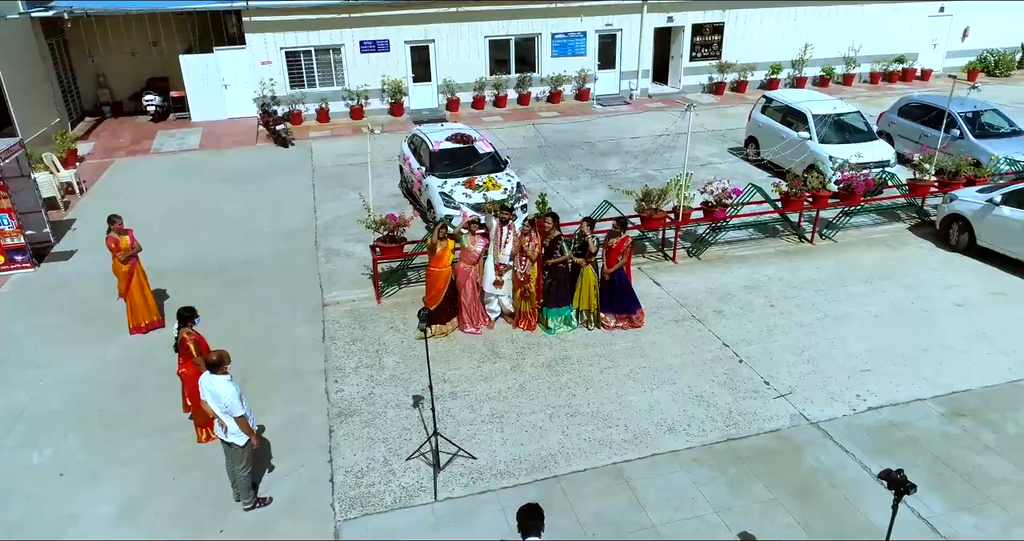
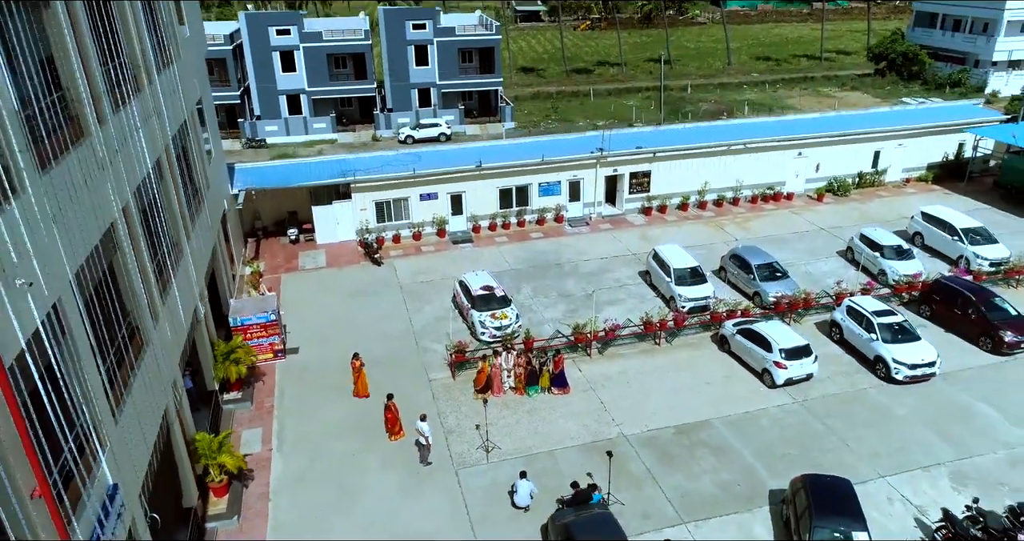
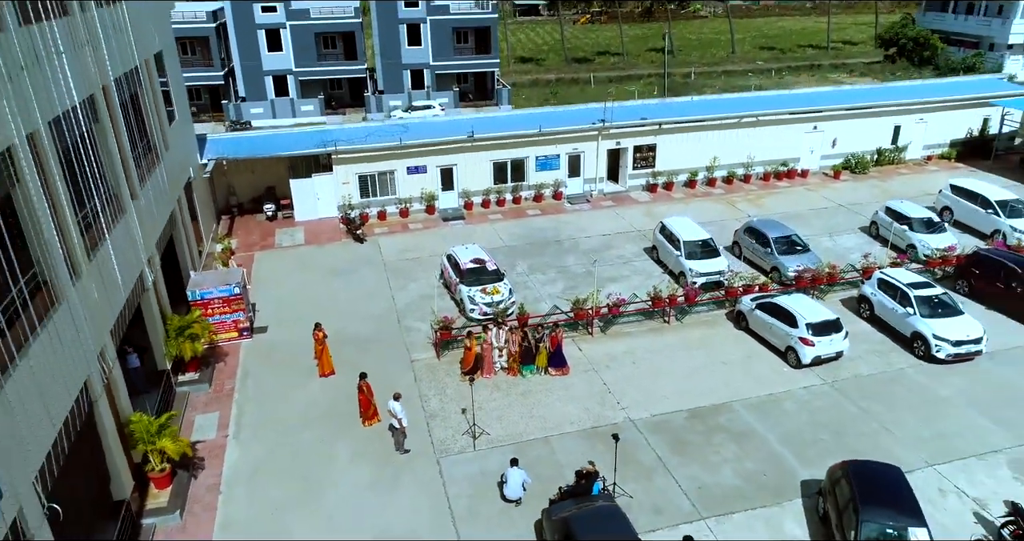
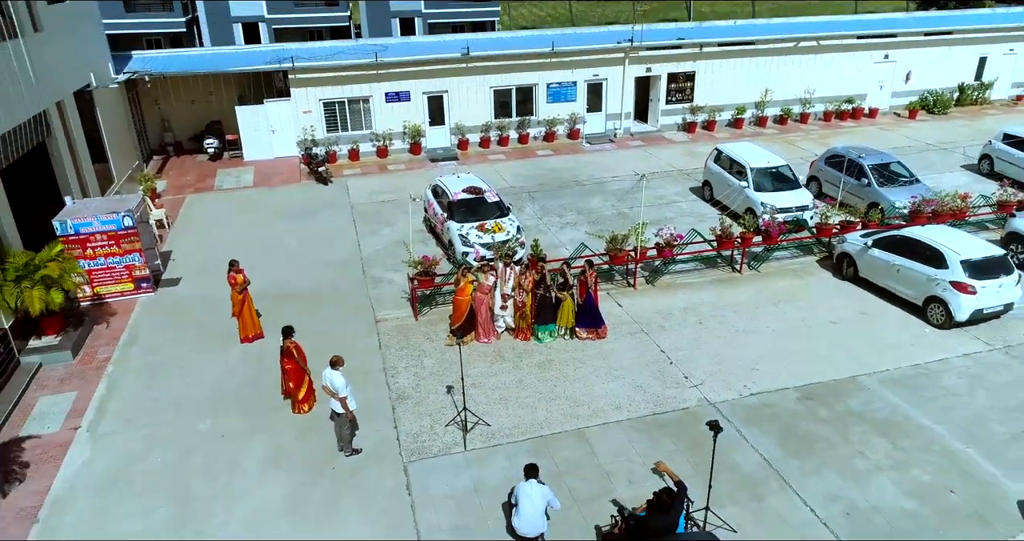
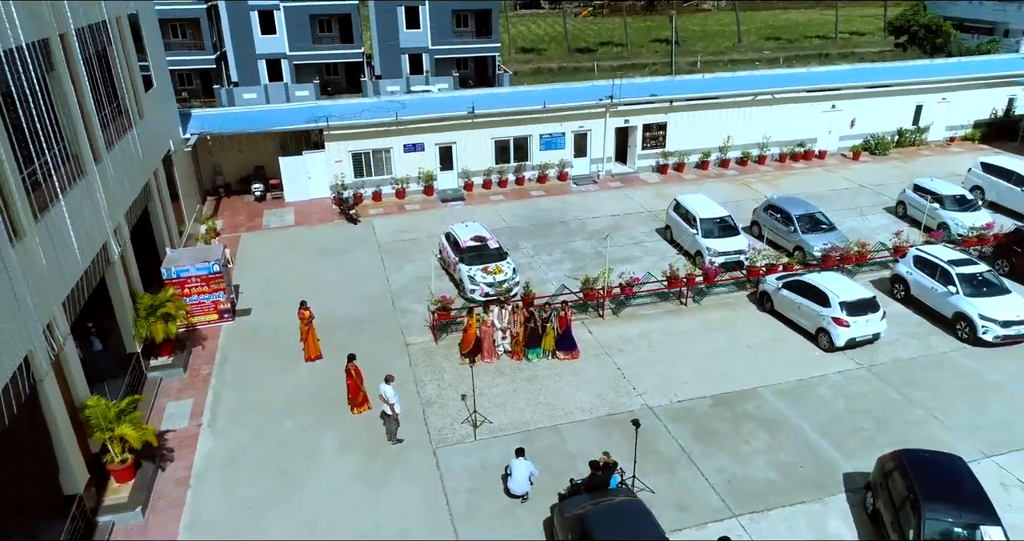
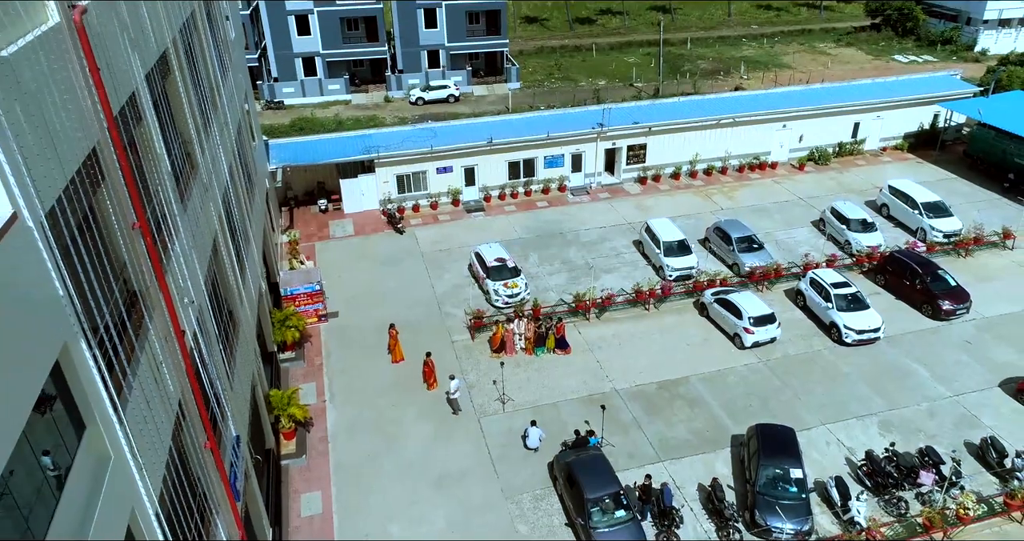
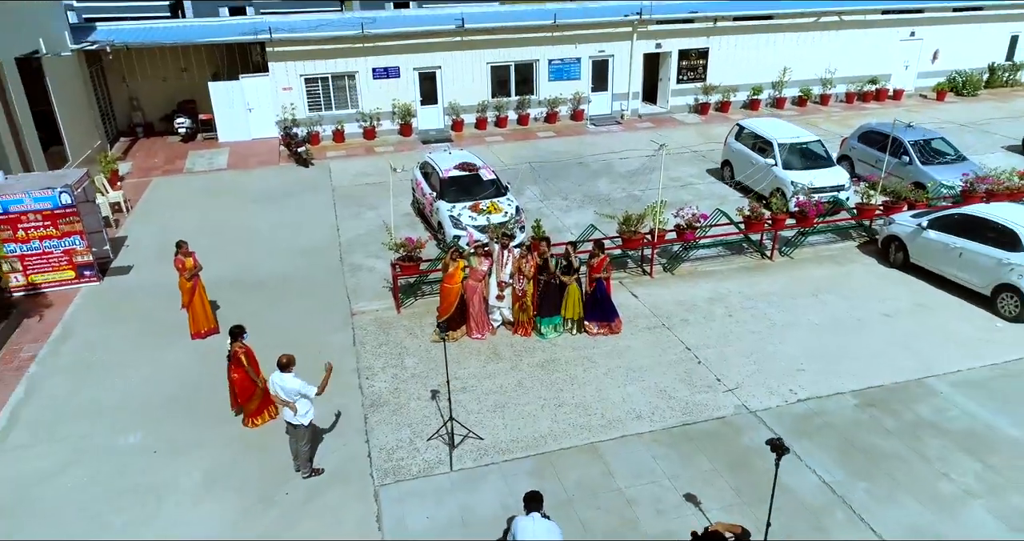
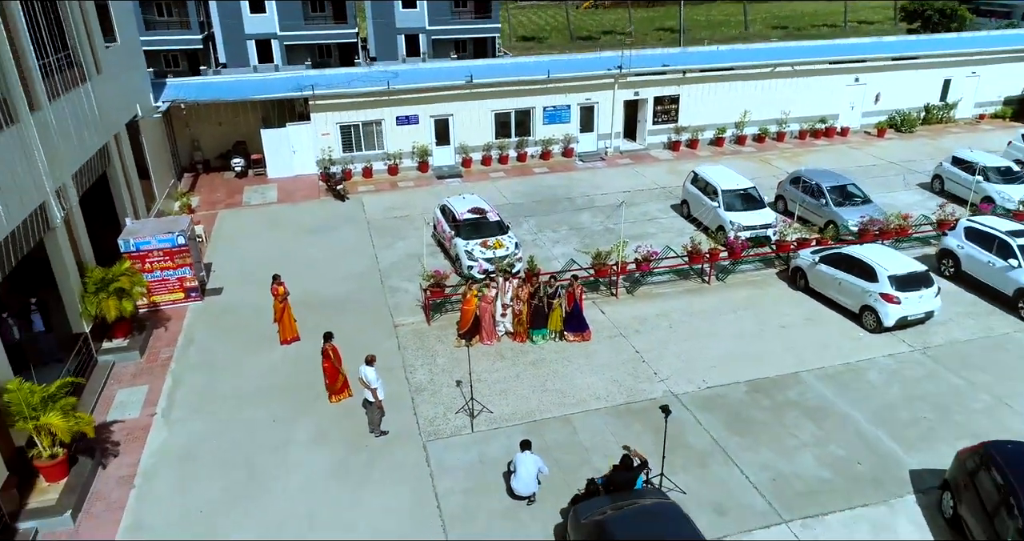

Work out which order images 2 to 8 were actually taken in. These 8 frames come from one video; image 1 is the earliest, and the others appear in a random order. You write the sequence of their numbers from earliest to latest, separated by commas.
7, 4, 8, 5, 3, 2, 6
